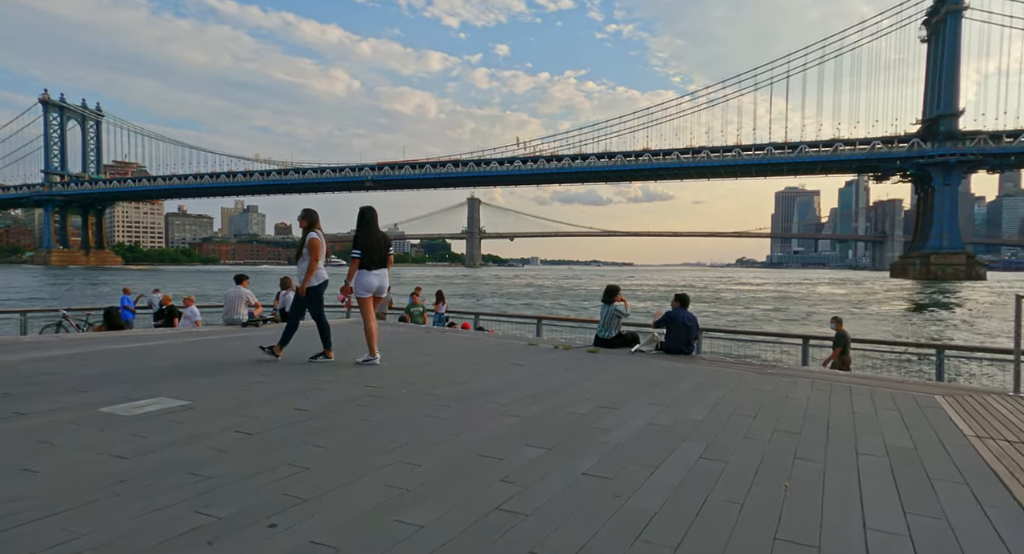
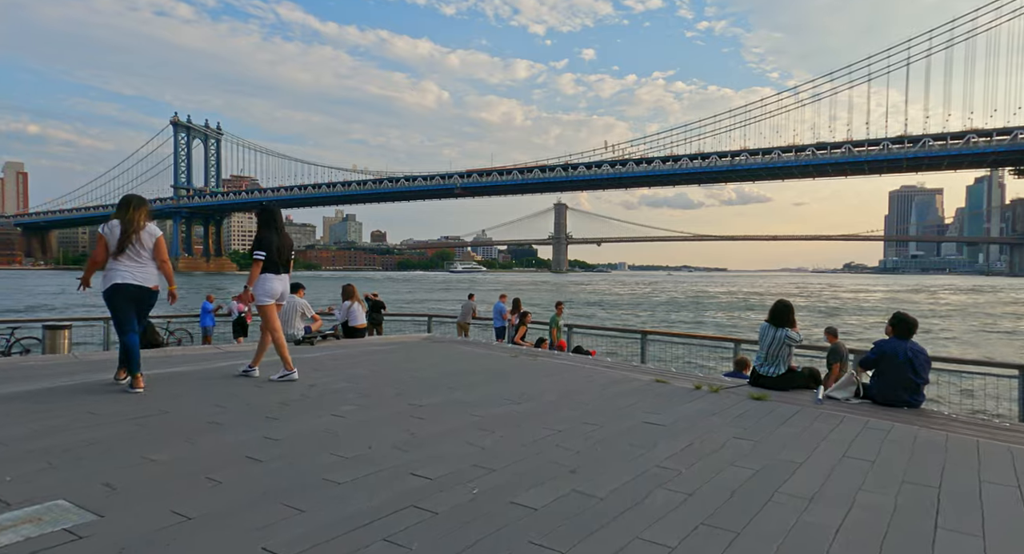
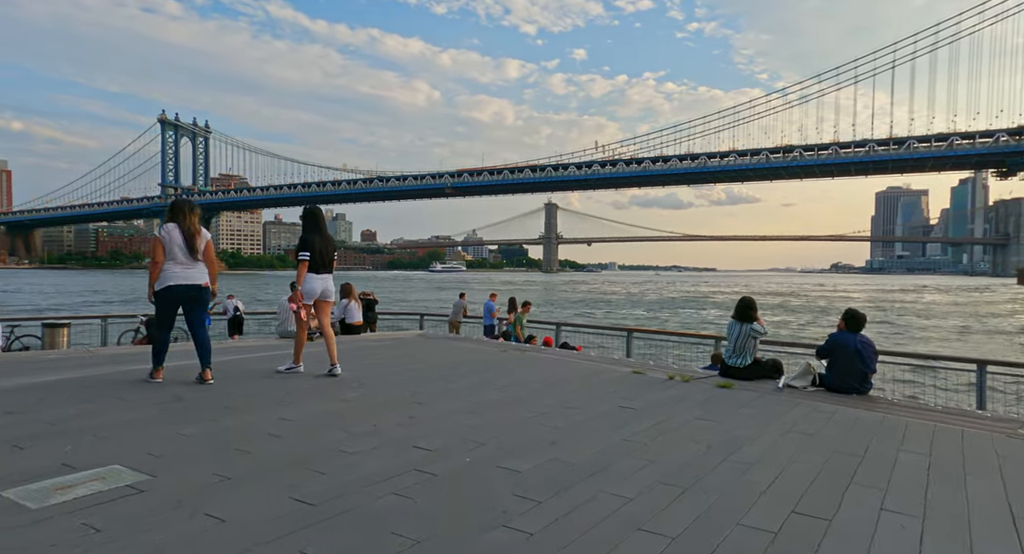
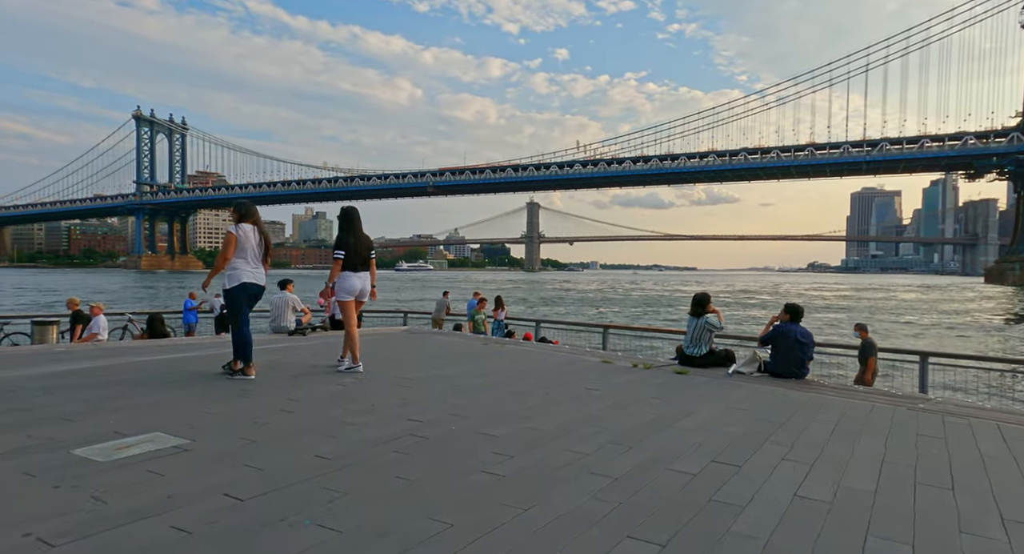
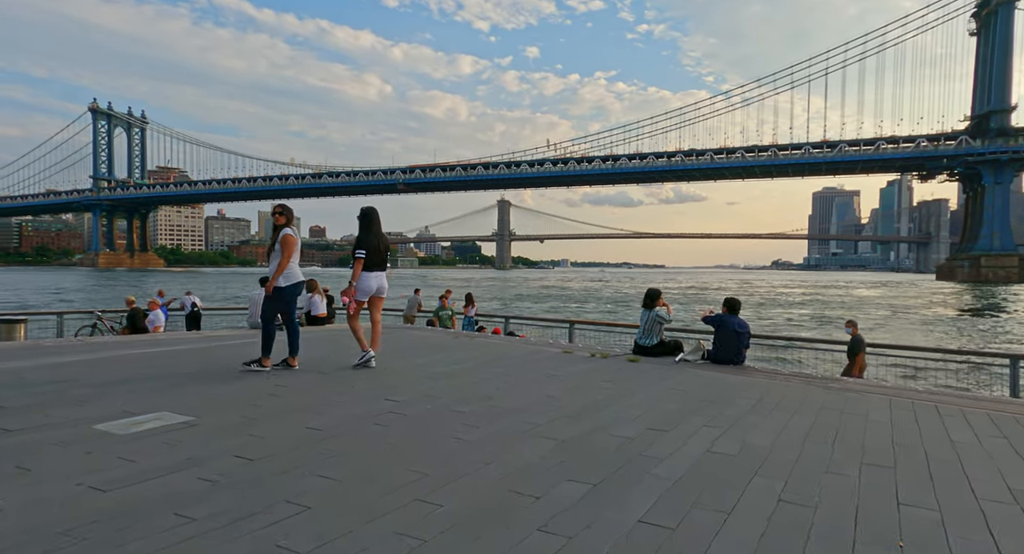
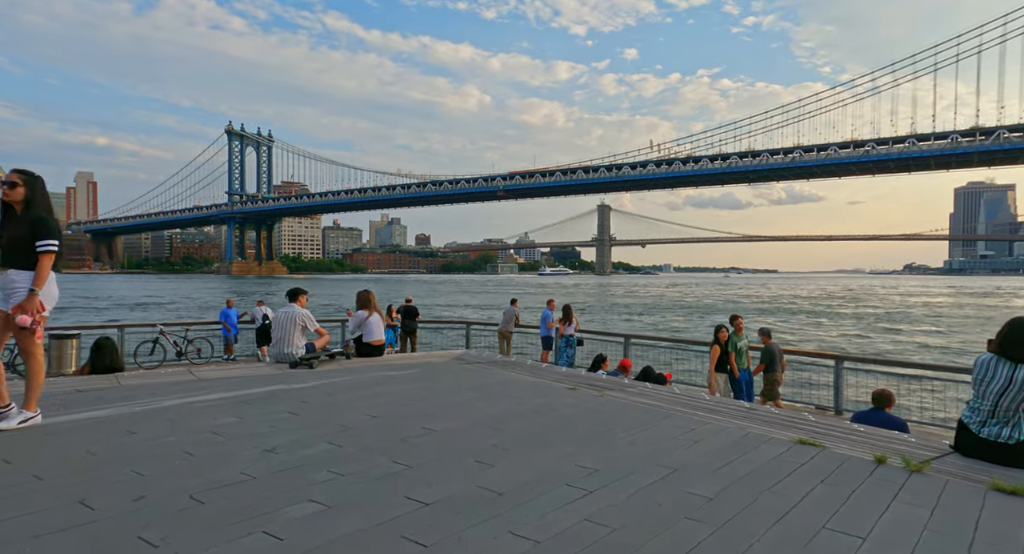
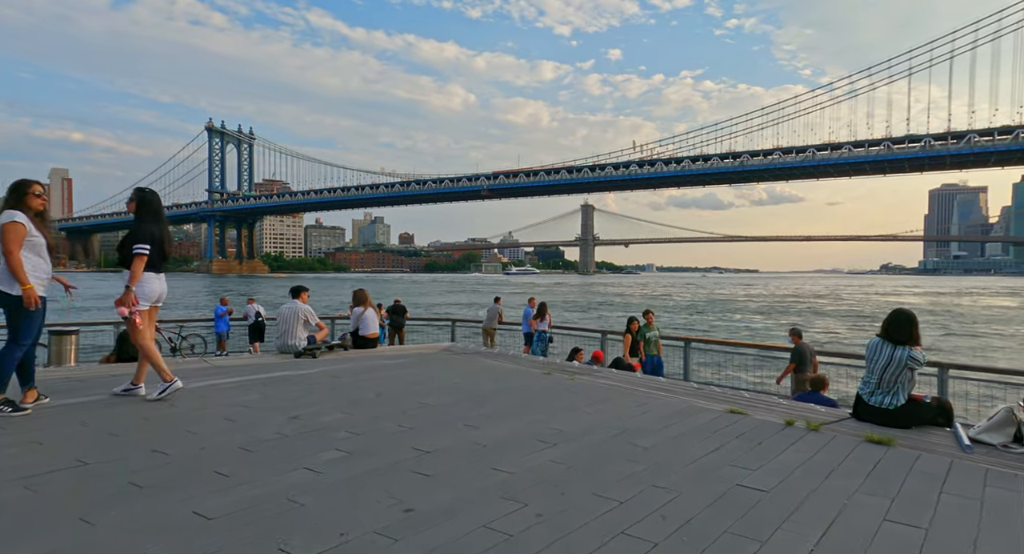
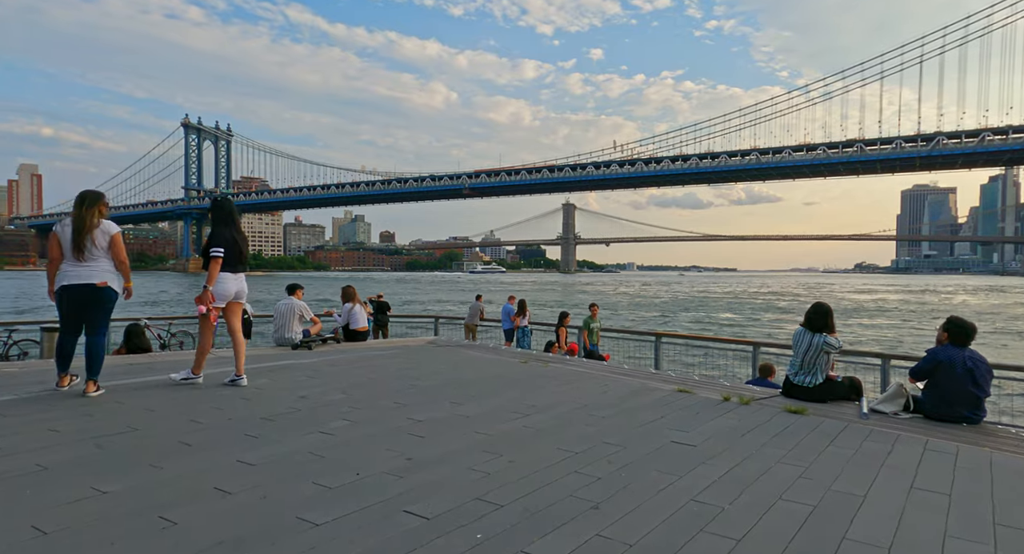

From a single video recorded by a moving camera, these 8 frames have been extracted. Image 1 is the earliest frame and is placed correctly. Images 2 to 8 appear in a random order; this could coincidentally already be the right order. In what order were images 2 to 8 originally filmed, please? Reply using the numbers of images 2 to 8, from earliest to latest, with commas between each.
5, 4, 3, 2, 8, 7, 6
